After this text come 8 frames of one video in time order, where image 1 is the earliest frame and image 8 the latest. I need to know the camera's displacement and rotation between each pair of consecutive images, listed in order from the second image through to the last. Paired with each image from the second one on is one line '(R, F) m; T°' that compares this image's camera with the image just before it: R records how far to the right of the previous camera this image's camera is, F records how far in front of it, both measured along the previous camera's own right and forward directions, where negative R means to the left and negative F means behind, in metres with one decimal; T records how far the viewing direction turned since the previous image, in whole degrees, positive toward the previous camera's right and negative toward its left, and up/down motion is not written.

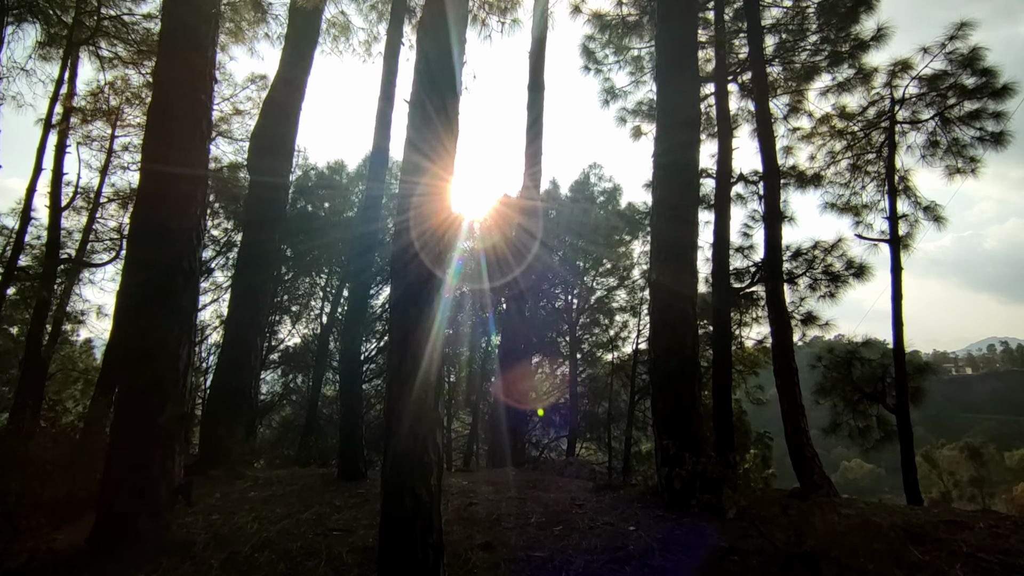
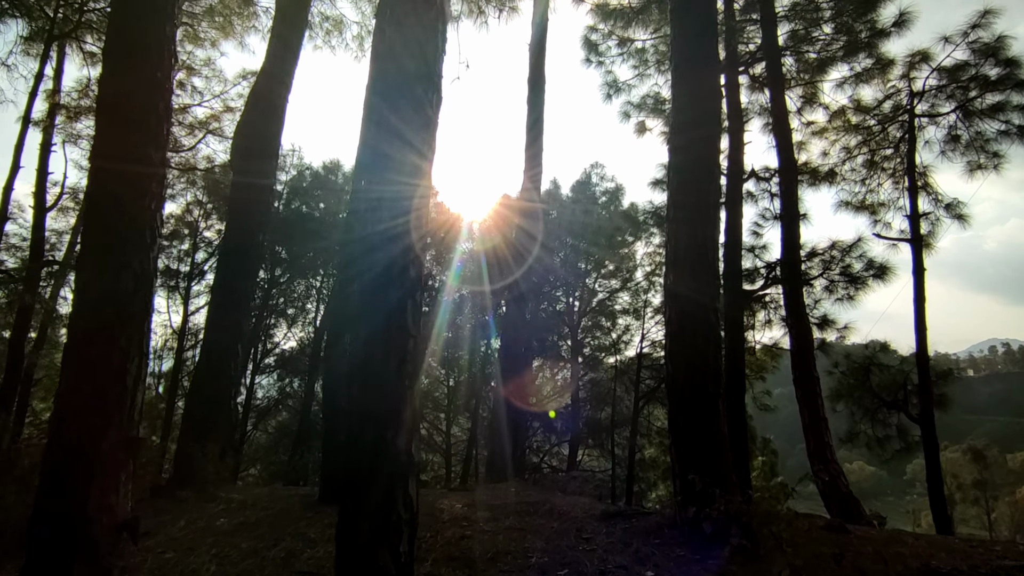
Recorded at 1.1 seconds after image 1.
(0.0, +0.4) m; 0°
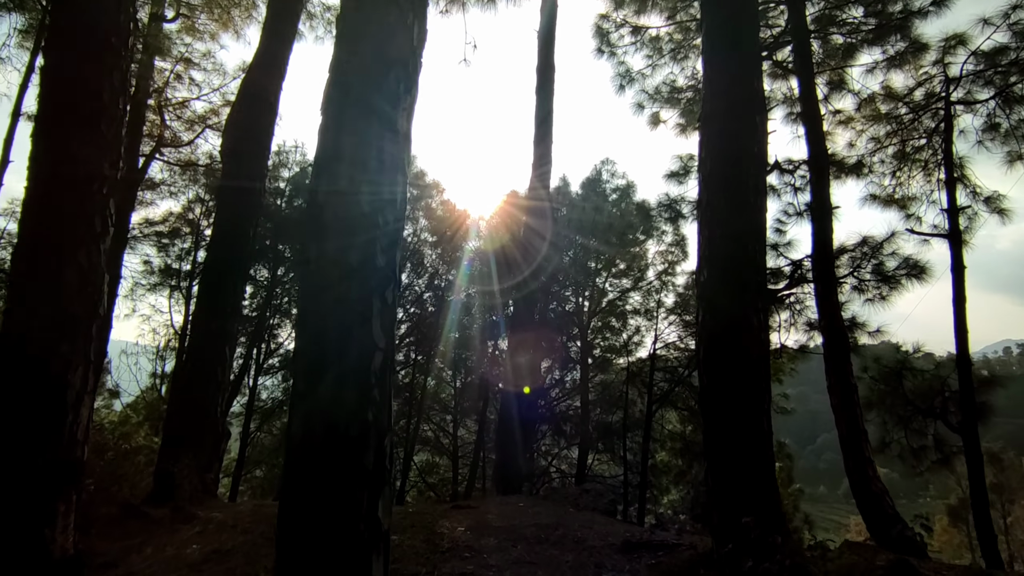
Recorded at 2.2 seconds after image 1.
(0.0, +0.4) m; -1°
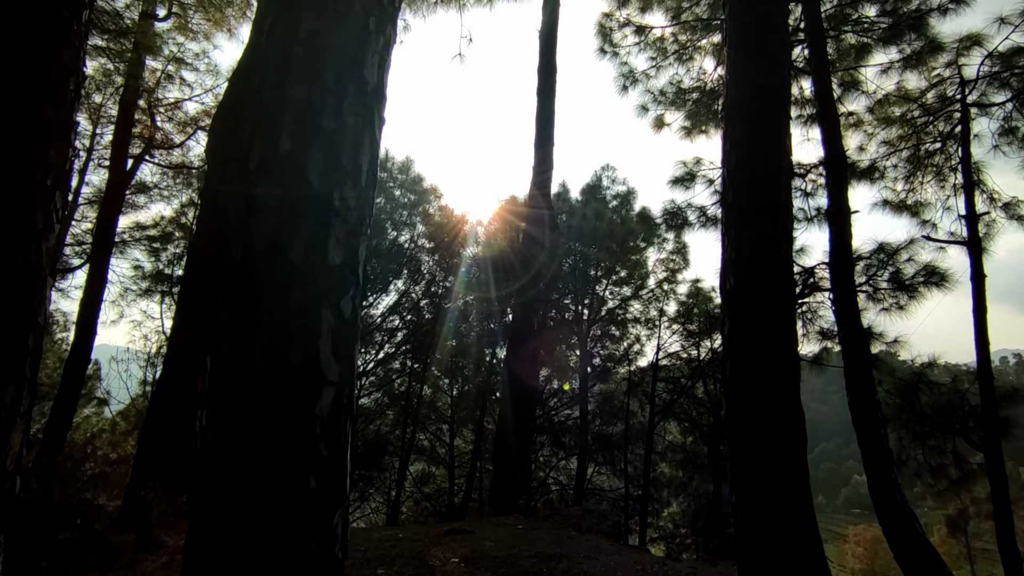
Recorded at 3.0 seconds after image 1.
(0.0, +0.3) m; 0°
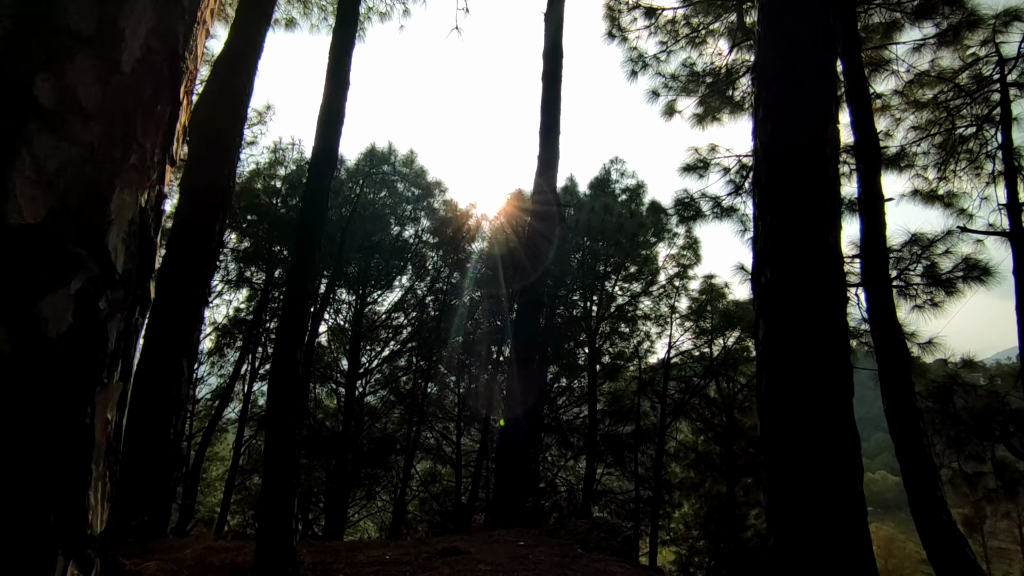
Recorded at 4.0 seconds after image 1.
(+0.1, +0.4) m; -1°
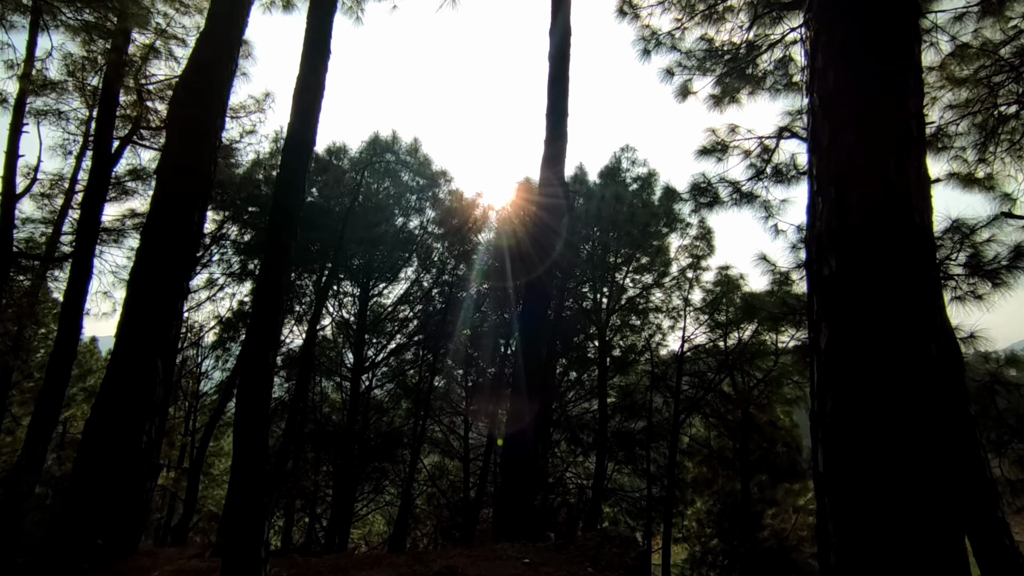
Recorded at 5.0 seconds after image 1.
(0.0, +0.4) m; -1°
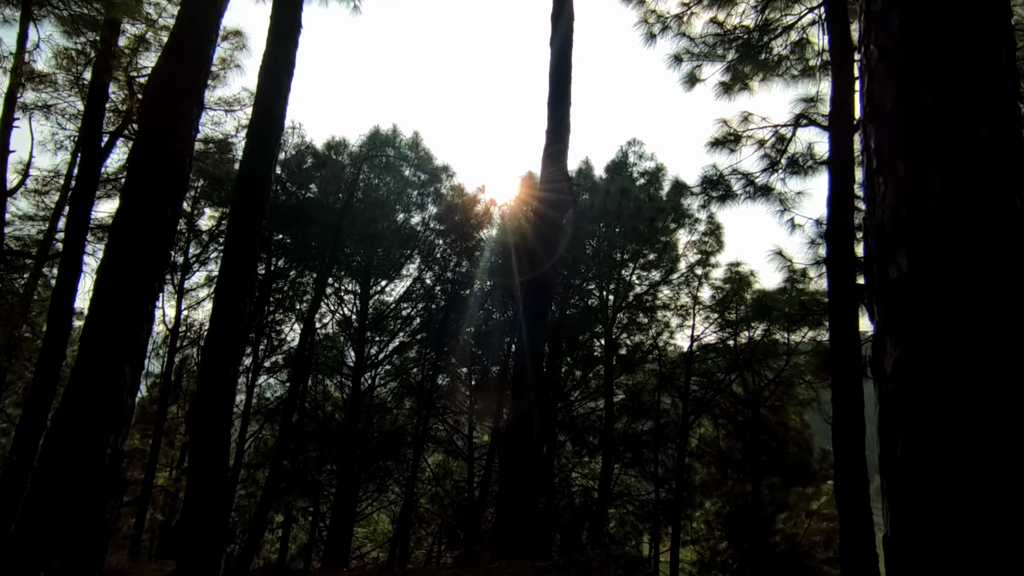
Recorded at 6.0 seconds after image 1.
(+0.1, +0.4) m; -1°
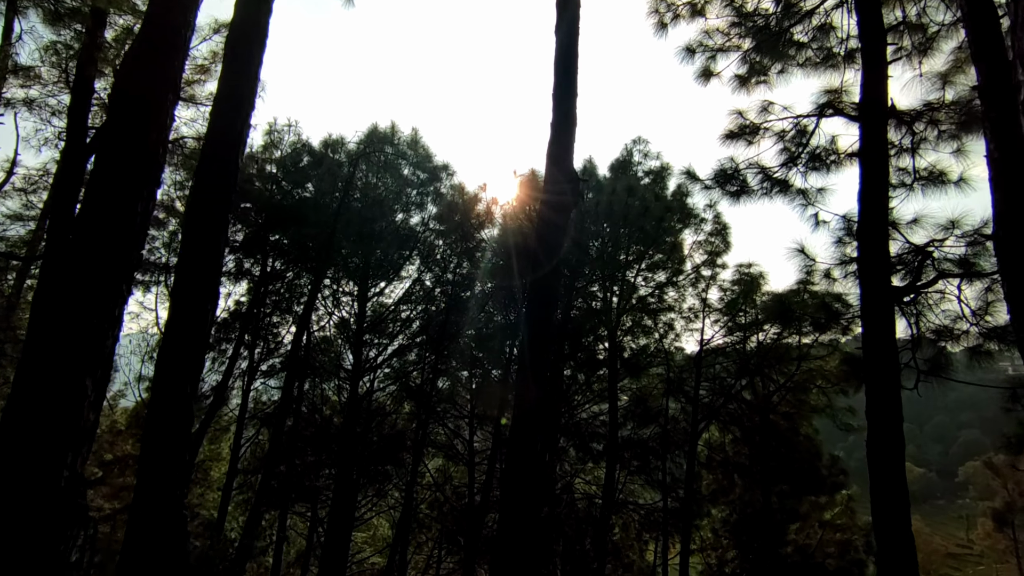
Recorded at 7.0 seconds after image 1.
(0.0, +0.4) m; 0°
